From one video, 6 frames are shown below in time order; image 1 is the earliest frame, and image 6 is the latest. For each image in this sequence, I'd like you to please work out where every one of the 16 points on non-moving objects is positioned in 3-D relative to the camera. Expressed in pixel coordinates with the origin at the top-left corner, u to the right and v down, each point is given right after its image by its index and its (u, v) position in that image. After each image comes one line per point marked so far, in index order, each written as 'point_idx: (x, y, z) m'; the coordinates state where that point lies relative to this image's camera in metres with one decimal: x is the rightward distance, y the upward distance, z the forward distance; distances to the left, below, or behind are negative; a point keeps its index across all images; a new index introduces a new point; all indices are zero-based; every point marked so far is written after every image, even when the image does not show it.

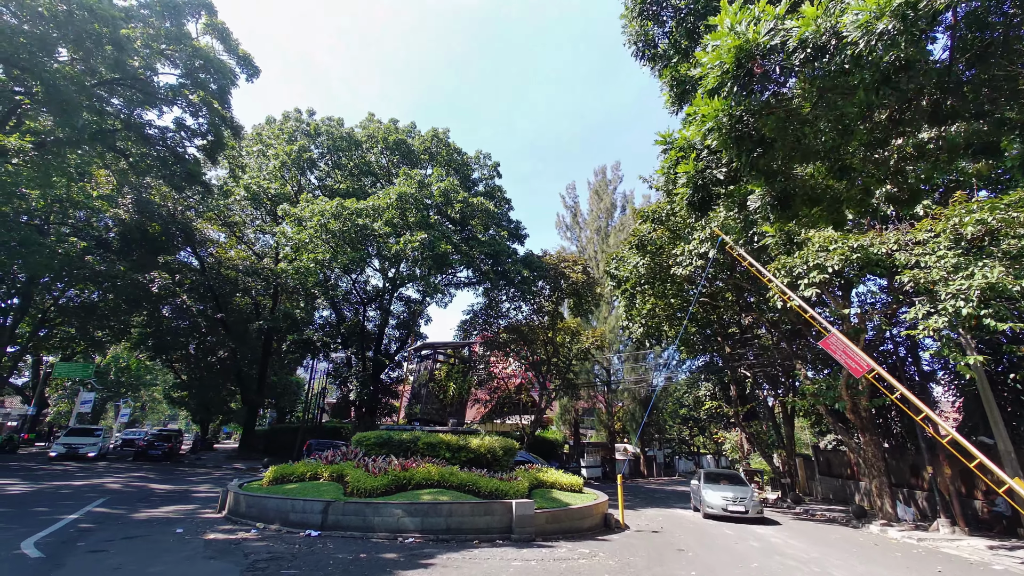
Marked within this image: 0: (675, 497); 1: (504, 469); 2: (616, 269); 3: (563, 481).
0: (+5.8, -7.5, +19.0) m
1: (-0.2, -3.5, +10.2) m
2: (+3.3, +0.9, +16.7) m
3: (+1.0, -3.8, +10.2) m
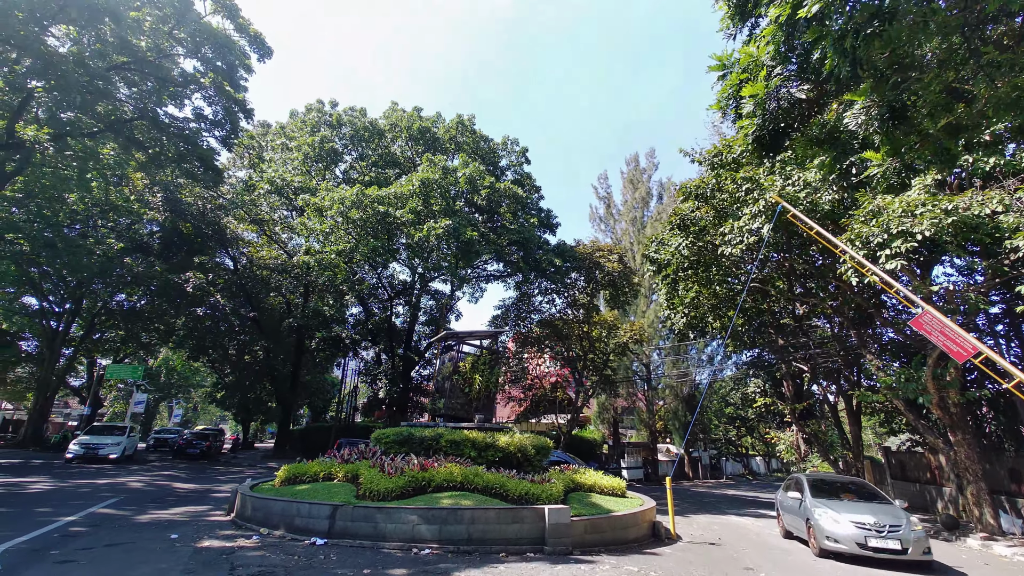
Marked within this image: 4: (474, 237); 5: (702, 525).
0: (+7.1, -7.1, +17.5) m
1: (+0.4, -3.2, +9.2) m
2: (+4.2, +1.2, +15.4) m
3: (+1.6, -3.4, +9.2) m
4: (-1.2, +1.6, +15.9) m
5: (+3.6, -4.5, +10.1) m
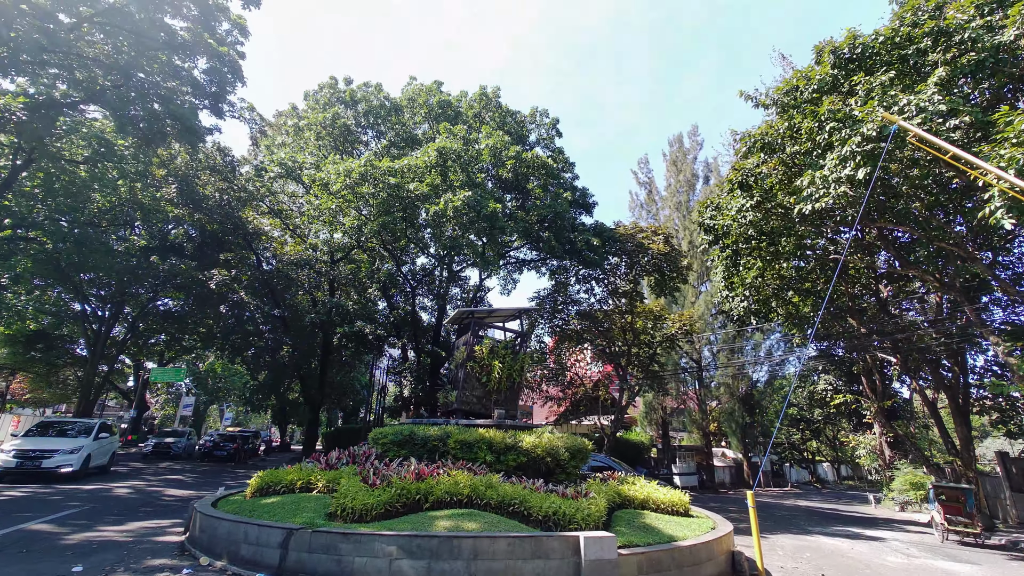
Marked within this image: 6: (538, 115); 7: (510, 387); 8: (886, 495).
0: (+8.2, -6.4, +15.0) m
1: (+0.8, -2.6, +7.2) m
2: (+5.0, +1.8, +13.2) m
3: (+2.0, -2.8, +7.1) m
4: (-0.4, +2.1, +14.1) m
5: (+4.1, -3.9, +7.8) m
6: (+0.9, +6.0, +18.4) m
7: (0.0, -1.6, +8.5) m
8: (+14.0, -7.8, +20.0) m
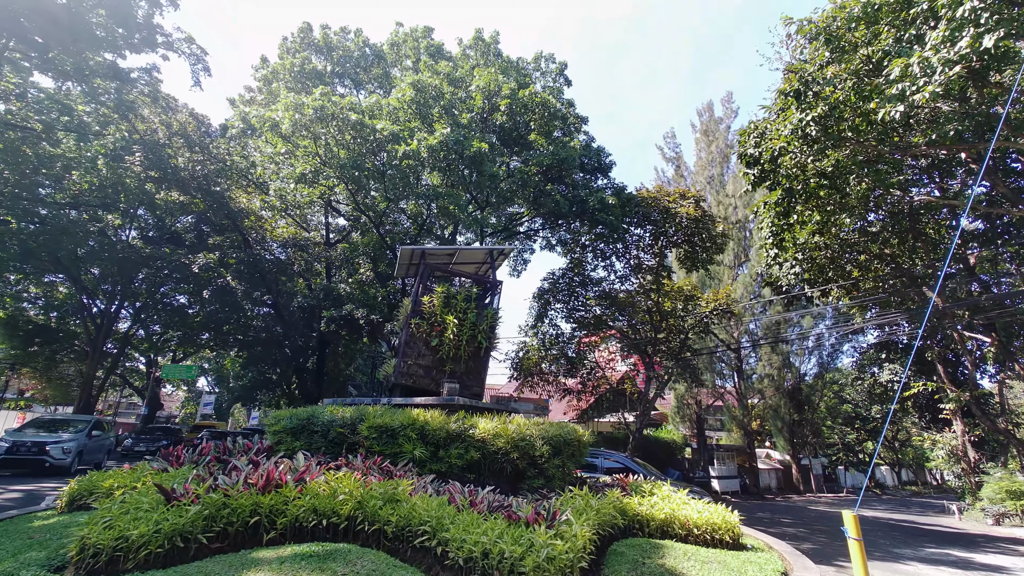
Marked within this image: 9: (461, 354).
0: (+8.2, -5.5, +12.0) m
1: (+0.4, -1.8, +4.7) m
2: (+4.8, +2.7, +10.4) m
3: (+1.5, -2.0, +4.5) m
4: (-0.5, +2.9, +11.7) m
5: (+3.7, -3.0, +5.1) m
6: (+1.0, +6.8, +15.9) m
7: (-0.4, -0.8, +6.0) m
8: (+14.3, -6.8, +16.7) m
9: (-0.6, -0.7, +5.8) m
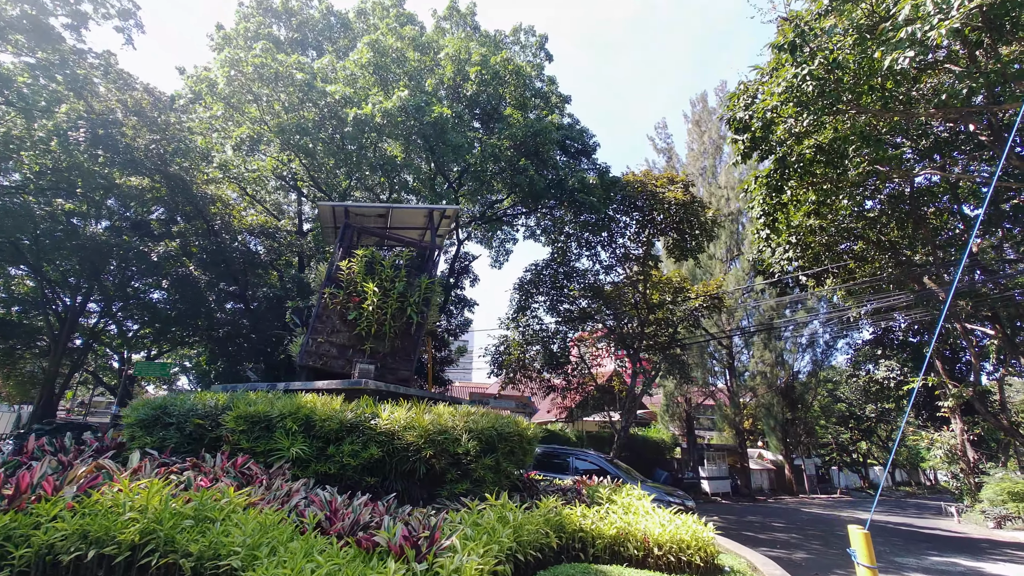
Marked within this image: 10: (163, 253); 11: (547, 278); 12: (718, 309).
0: (+7.5, -5.2, +11.1) m
1: (-0.2, -1.4, +3.7) m
2: (+4.2, +3.0, +9.5) m
3: (+0.9, -1.6, +3.5) m
4: (-1.1, +3.2, +10.6) m
5: (+3.1, -2.7, +4.1) m
6: (+0.3, +7.1, +14.9) m
7: (-1.0, -0.4, +4.9) m
8: (+13.6, -6.5, +15.8) m
9: (-1.1, -0.4, +4.8) m
10: (-12.1, +1.2, +18.2) m
11: (+1.1, +0.4, +18.1) m
12: (+7.3, -0.8, +18.7) m
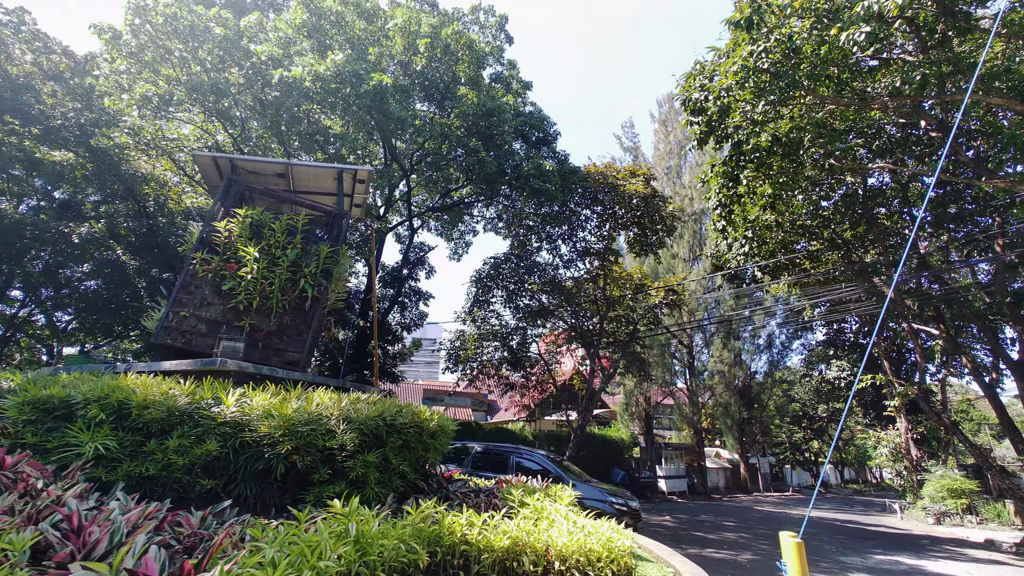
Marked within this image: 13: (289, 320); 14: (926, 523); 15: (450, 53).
0: (+6.3, -5.1, +10.9) m
1: (-0.9, -1.2, +3.0) m
2: (+3.3, +3.2, +9.1) m
3: (+0.3, -1.4, +2.9) m
4: (-2.1, +3.5, +9.9) m
5: (+2.4, -2.5, +3.7) m
6: (-0.8, +7.4, +14.2) m
7: (-1.7, -0.2, +4.2) m
8: (+12.1, -6.5, +16.0) m
9: (-1.9, -0.1, +4.1) m
10: (-13.5, +1.8, +16.8) m
11: (-0.4, +0.6, +17.4) m
12: (+5.7, -0.6, +18.4) m
13: (-1.7, -0.3, +4.2) m
14: (+11.4, -6.4, +14.4) m
15: (-1.3, +5.1, +11.7) m
